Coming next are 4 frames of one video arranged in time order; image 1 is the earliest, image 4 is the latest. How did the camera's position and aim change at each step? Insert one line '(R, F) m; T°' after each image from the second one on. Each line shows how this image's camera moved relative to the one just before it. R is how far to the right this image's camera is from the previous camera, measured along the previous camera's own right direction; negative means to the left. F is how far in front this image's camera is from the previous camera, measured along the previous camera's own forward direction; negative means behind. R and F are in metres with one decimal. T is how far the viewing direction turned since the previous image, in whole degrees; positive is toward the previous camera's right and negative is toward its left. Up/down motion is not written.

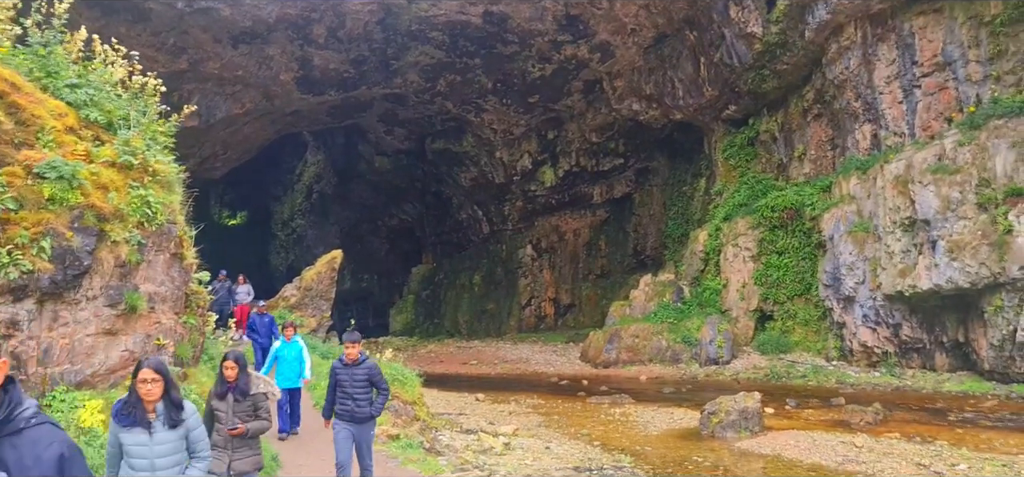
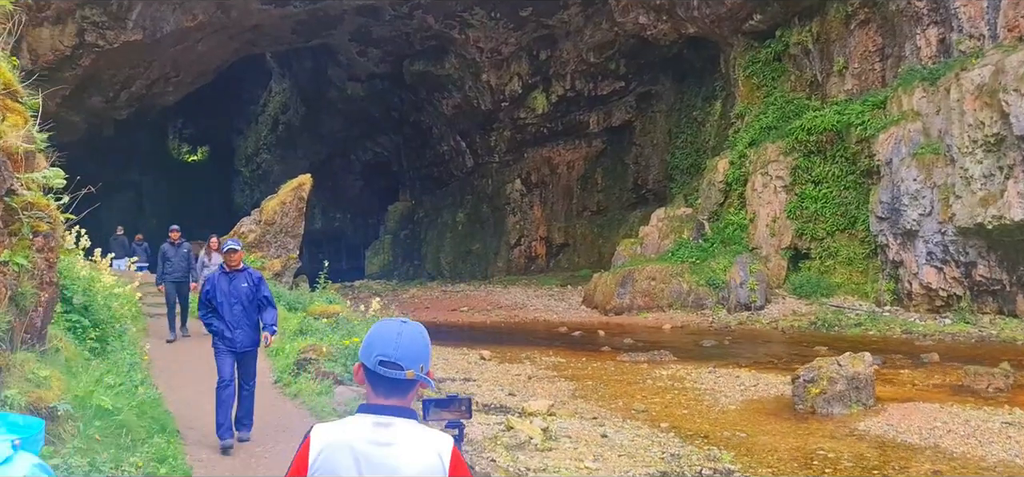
(-0.7, +3.0) m; +2°
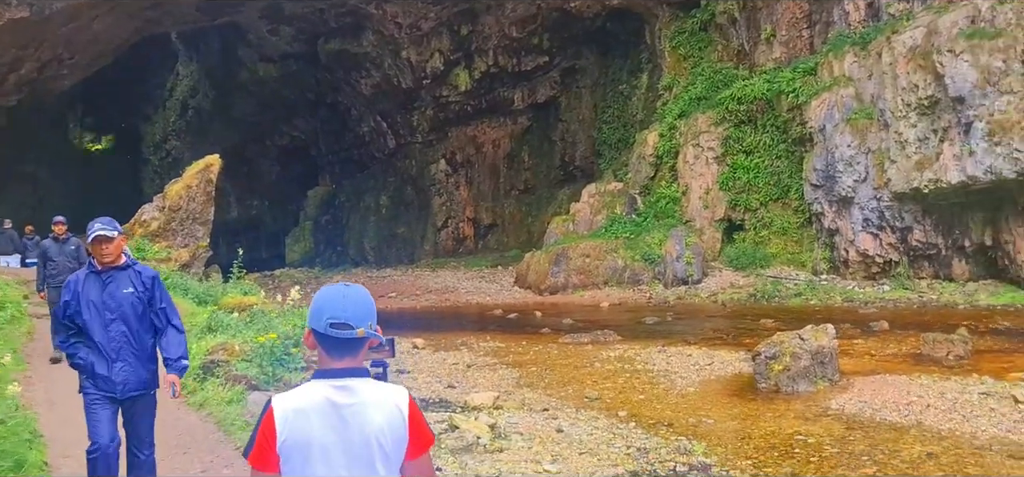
(-0.1, +0.9) m; +6°
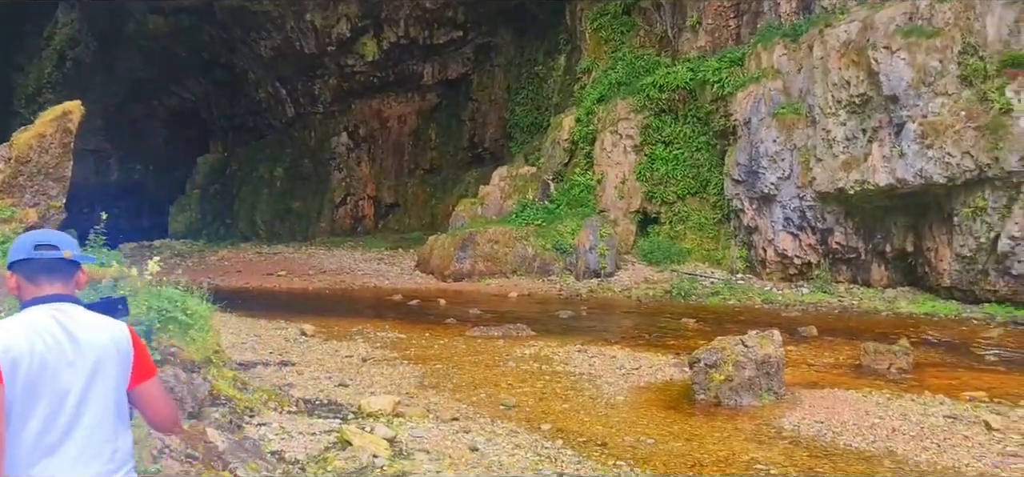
(-0.1, +1.3) m; +7°
